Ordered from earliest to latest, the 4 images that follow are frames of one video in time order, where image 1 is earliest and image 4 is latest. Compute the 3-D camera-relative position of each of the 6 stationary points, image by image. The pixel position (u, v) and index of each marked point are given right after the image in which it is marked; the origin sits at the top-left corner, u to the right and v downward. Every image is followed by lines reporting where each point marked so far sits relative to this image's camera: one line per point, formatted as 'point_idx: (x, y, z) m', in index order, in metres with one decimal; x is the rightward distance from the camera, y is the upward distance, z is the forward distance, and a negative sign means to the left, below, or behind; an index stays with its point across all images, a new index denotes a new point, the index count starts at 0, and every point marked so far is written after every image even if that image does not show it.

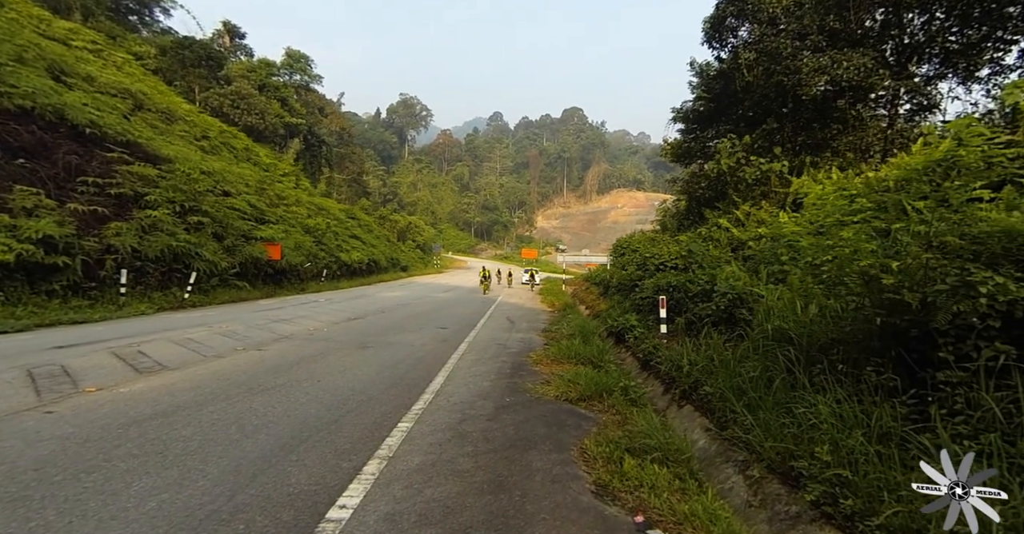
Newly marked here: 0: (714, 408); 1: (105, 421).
0: (+2.2, -1.5, +5.0) m
1: (-3.5, -1.5, +3.8) m
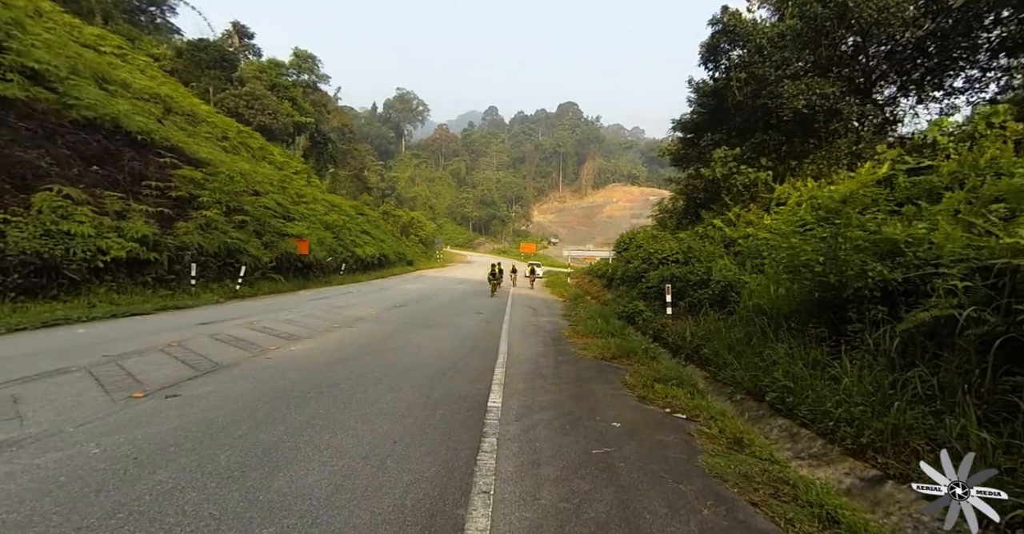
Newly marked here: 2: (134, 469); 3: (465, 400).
0: (+3.1, -1.4, +7.1) m
1: (-2.5, -1.5, +5.9) m
2: (-2.7, -1.4, +3.3) m
3: (-0.6, -1.5, +5.4) m
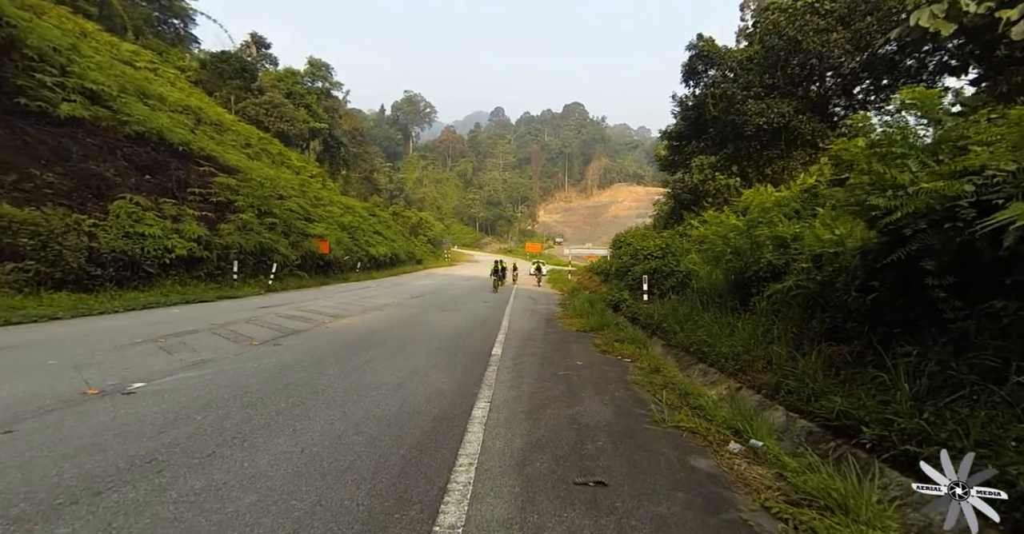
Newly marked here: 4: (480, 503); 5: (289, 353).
0: (+3.1, -1.3, +9.2) m
1: (-2.6, -1.3, +8.1) m
2: (-2.8, -1.2, +5.5) m
3: (-0.6, -1.4, +7.5) m
4: (-0.2, -1.3, +2.6) m
5: (-3.2, -1.2, +6.5) m
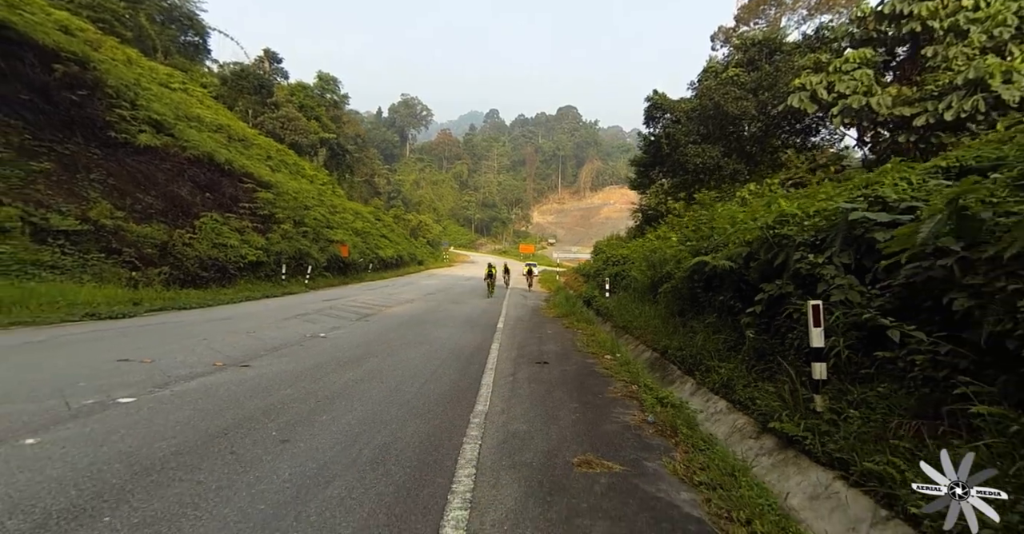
0: (+3.0, -1.4, +13.7) m
1: (-2.7, -1.5, +12.4) m
2: (-2.8, -1.4, +9.8) m
3: (-0.7, -1.6, +11.9) m
4: (-0.2, -1.5, +7.0) m
5: (-3.3, -1.4, +10.8) m
